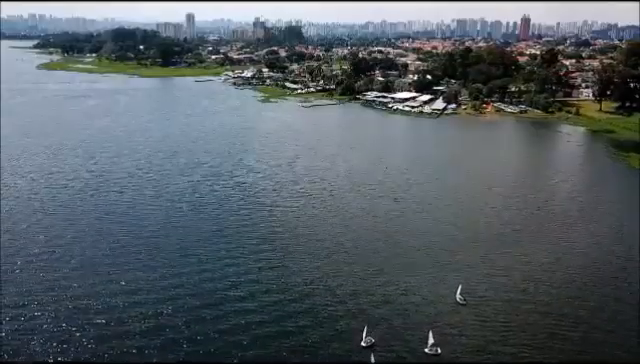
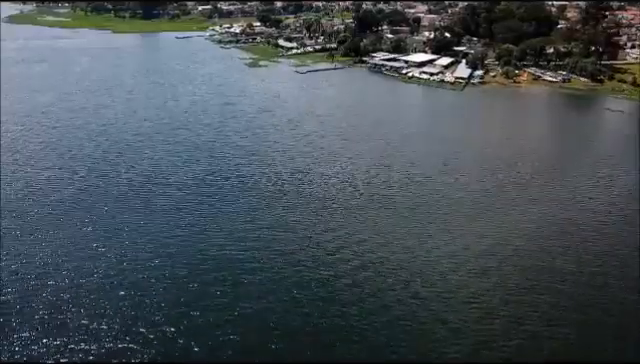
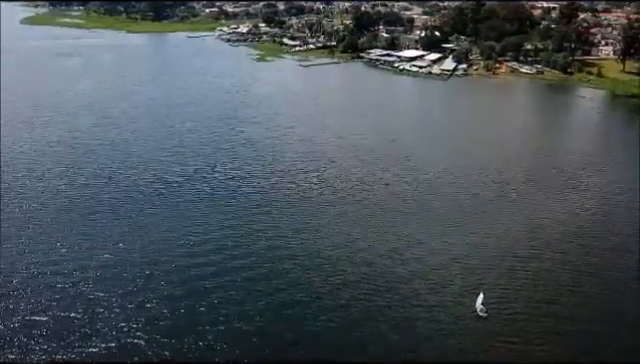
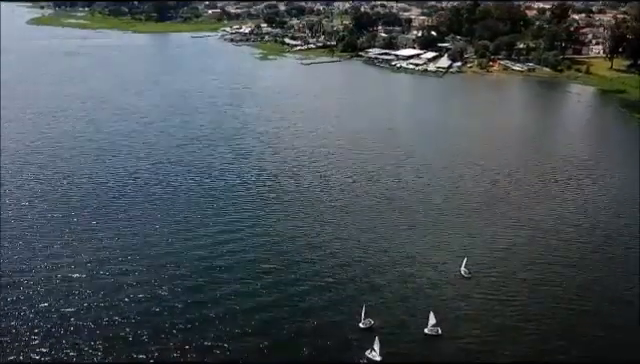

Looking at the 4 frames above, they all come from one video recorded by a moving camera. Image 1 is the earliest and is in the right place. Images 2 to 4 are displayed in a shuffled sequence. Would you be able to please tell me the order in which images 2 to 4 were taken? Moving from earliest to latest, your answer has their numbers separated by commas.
4, 3, 2
